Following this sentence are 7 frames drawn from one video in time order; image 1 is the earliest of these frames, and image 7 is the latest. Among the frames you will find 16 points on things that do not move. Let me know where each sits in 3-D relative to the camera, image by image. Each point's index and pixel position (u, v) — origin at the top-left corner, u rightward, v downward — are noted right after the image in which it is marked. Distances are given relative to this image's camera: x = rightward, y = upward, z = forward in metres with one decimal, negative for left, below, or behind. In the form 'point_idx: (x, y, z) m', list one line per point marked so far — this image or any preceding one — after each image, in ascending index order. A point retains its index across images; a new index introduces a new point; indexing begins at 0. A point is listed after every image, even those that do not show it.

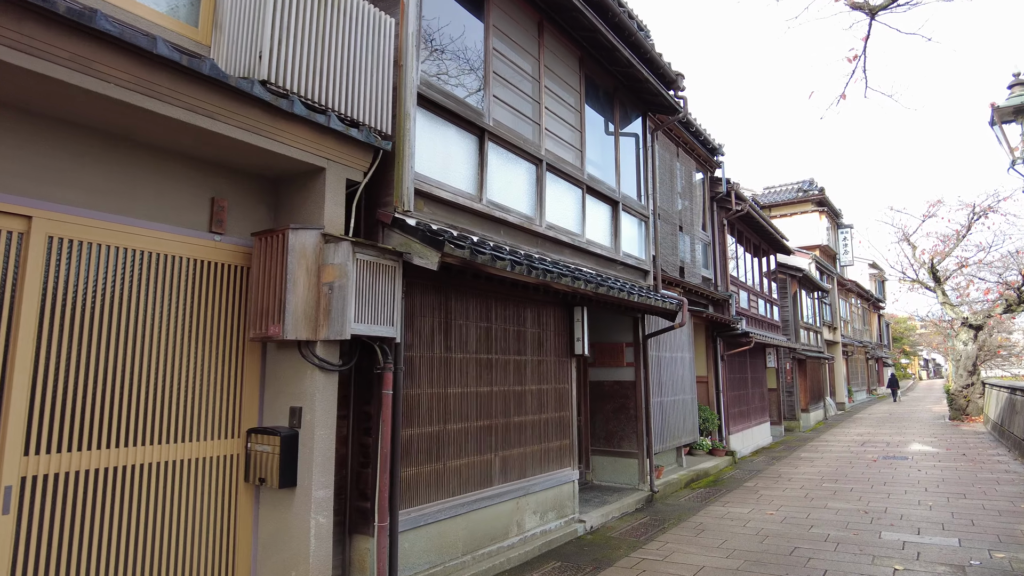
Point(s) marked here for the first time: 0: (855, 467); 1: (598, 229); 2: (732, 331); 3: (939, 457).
0: (+8.0, -4.2, +13.3) m
1: (+1.4, +1.0, +9.5) m
2: (+5.7, -1.1, +15.0) m
3: (+10.6, -4.2, +14.1) m
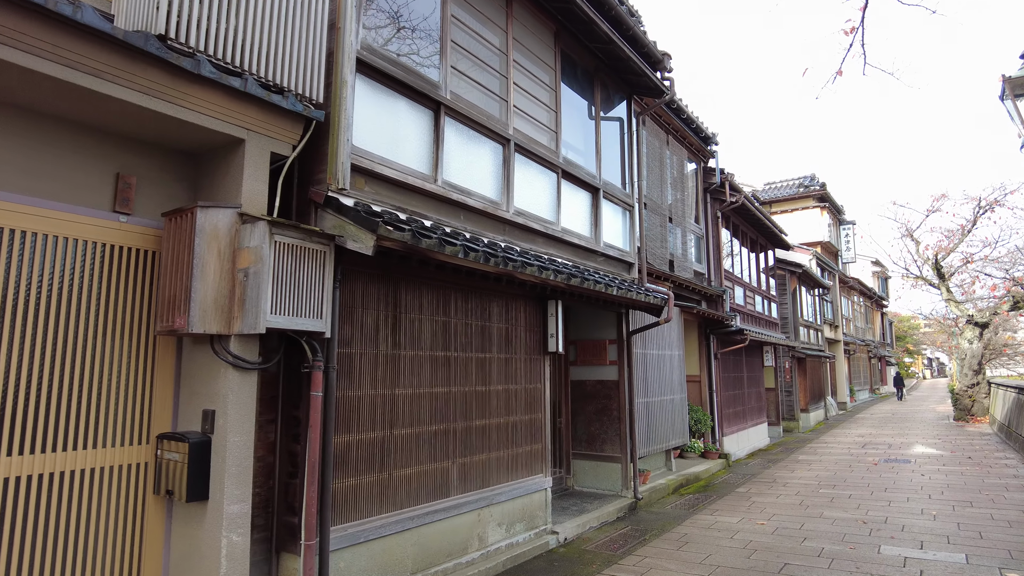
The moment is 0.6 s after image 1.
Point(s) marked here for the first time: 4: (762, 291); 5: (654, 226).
0: (+7.5, -4.1, +12.6) m
1: (+1.0, +1.1, +8.9) m
2: (+5.3, -1.0, +14.3) m
3: (+10.1, -4.1, +13.4) m
4: (+8.4, -0.1, +19.2) m
5: (+3.1, +1.3, +12.2) m
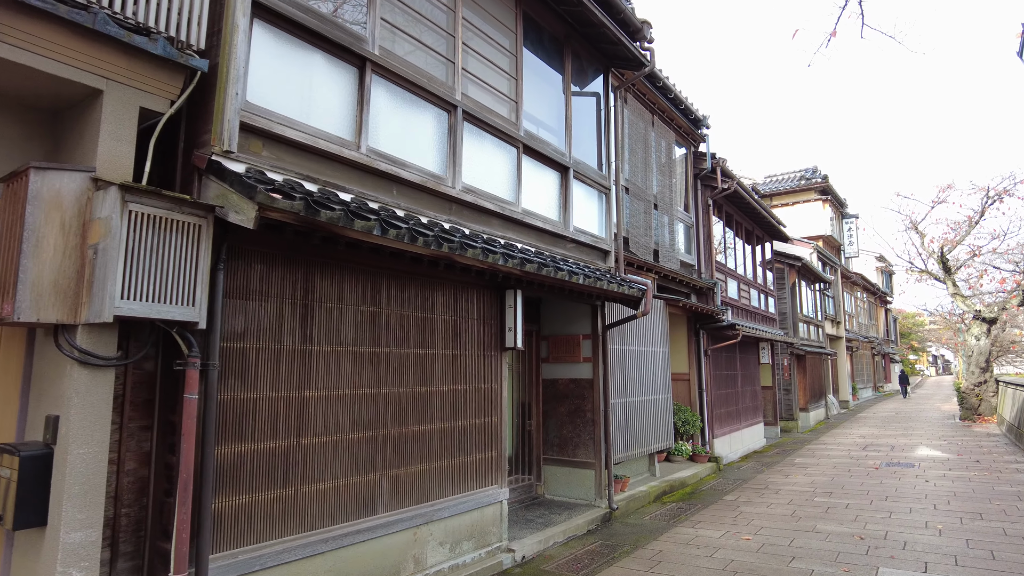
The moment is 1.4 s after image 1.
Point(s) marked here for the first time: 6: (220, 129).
0: (+7.0, -3.9, +11.8) m
1: (+0.4, +1.2, +8.0) m
2: (+4.8, -0.8, +13.4) m
3: (+9.6, -3.9, +12.5) m
4: (+7.9, +0.1, +18.3) m
5: (+2.5, +1.5, +11.3) m
6: (-2.2, +1.2, +4.4) m
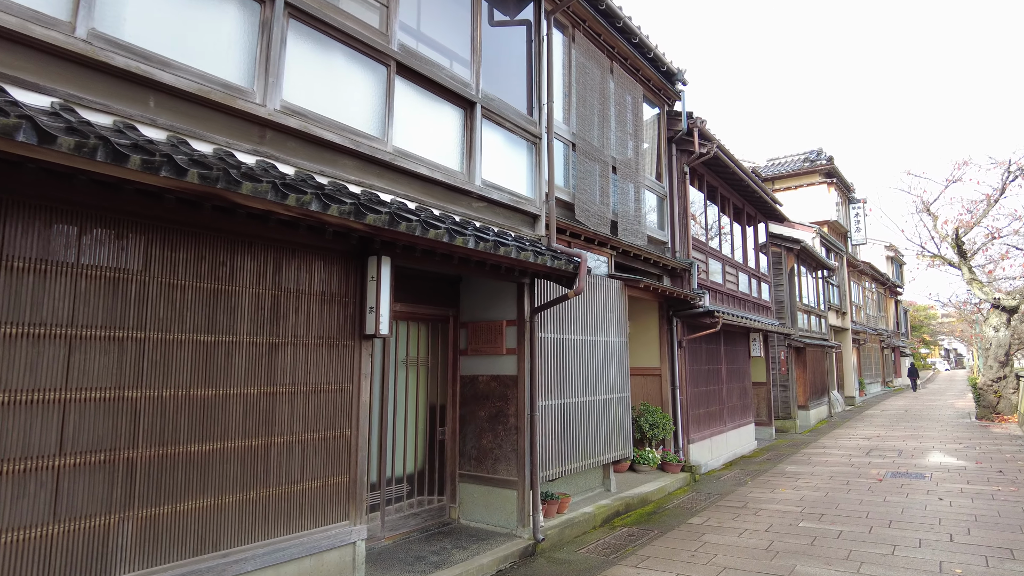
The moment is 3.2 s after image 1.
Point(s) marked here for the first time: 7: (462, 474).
0: (+5.8, -3.5, +9.8) m
1: (-0.9, +1.6, +6.1) m
2: (+3.6, -0.4, +11.5) m
3: (+8.4, -3.5, +10.6) m
4: (+6.7, +0.5, +16.3) m
5: (+1.3, +1.8, +9.4) m
6: (-3.5, +1.5, +2.5) m
7: (-0.7, -2.5, +7.7) m
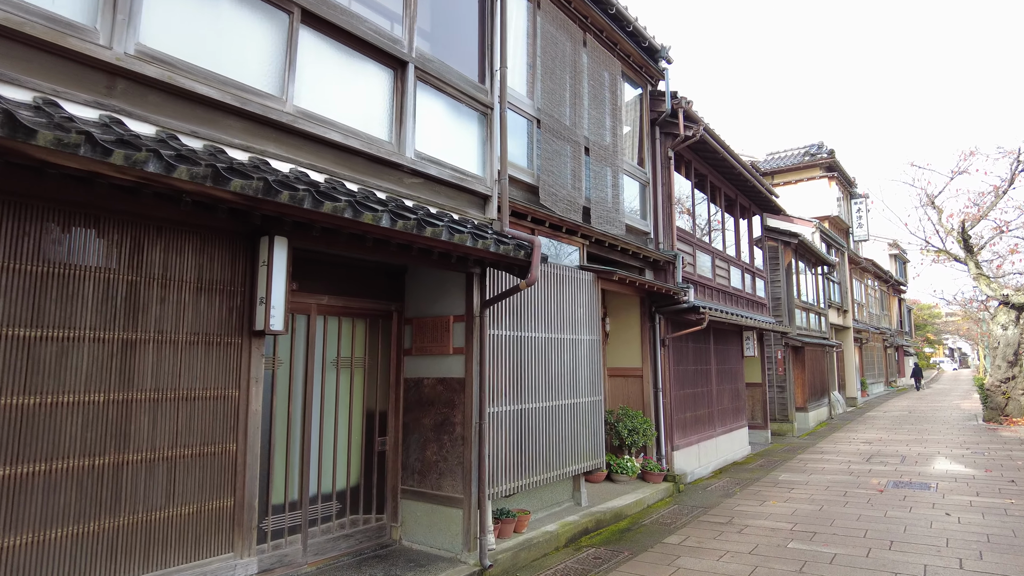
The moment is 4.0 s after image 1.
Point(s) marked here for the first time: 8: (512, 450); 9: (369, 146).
0: (+5.2, -3.4, +8.9) m
1: (-1.5, +1.7, +5.2) m
2: (+3.0, -0.3, +10.6) m
3: (+7.8, -3.3, +9.6) m
4: (+6.2, +0.7, +15.4) m
5: (+0.7, +2.0, +8.5) m
6: (-4.2, +1.6, +1.7) m
7: (-1.3, -2.4, +6.8) m
8: (0.0, -1.9, +6.9) m
9: (-1.3, +1.3, +5.3) m
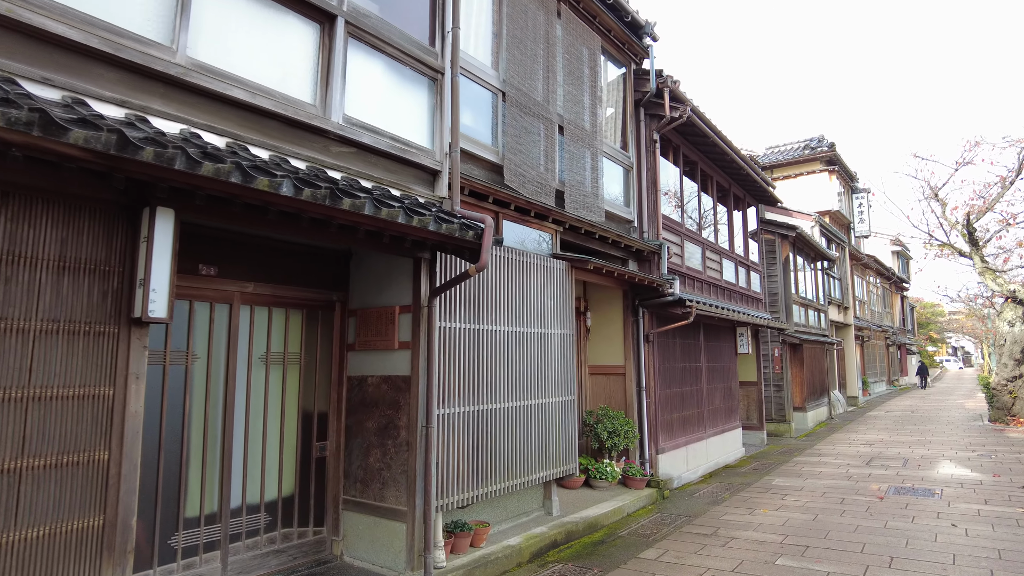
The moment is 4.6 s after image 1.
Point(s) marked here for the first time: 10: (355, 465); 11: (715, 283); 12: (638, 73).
0: (+4.8, -3.2, +8.2) m
1: (-2.0, +1.8, +4.5) m
2: (+2.5, -0.2, +9.9) m
3: (+7.4, -3.2, +8.9) m
4: (+5.7, +0.8, +14.7) m
5: (+0.2, +2.1, +7.8) m
6: (-4.7, +1.7, +1.0) m
7: (-1.7, -2.3, +6.1) m
8: (-0.5, -1.8, +6.2) m
9: (-1.8, +1.4, +4.6) m
10: (-1.6, -1.9, +6.1) m
11: (+4.6, +0.1, +13.0) m
12: (+2.4, +4.0, +10.7) m
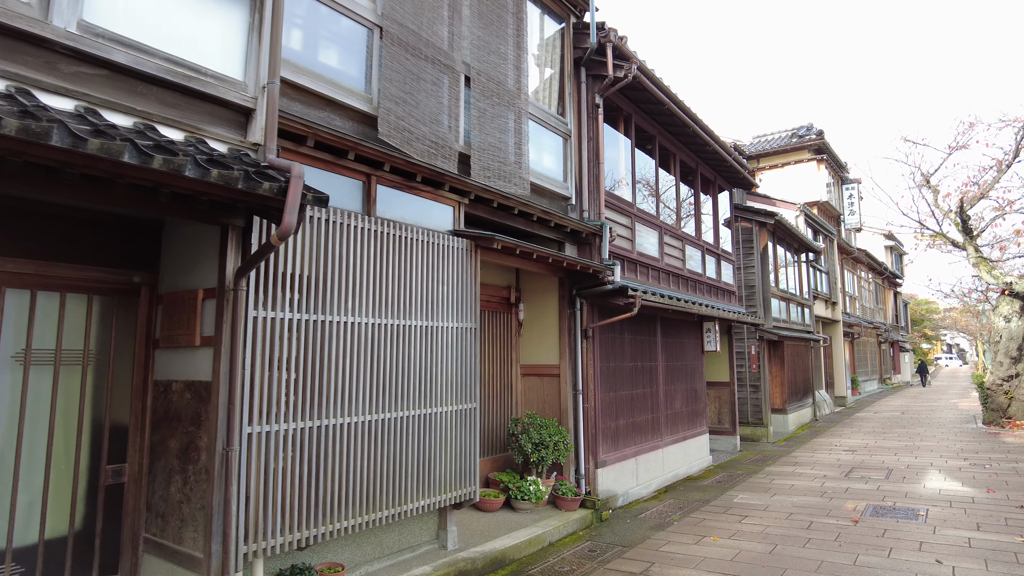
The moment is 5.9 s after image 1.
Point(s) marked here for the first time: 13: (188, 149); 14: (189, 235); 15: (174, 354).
0: (+3.5, -3.0, +6.8) m
1: (-3.2, +2.0, +3.1) m
2: (+1.3, 0.0, +8.5) m
3: (+6.1, -3.0, +7.6) m
4: (+4.5, +1.0, +13.3) m
5: (-1.0, +2.3, +6.4) m
6: (-5.9, +1.9, -0.4) m
7: (-3.0, -2.1, +4.7) m
8: (-1.7, -1.6, +4.8) m
9: (-3.0, +1.6, +3.1) m
10: (-2.9, -1.7, +4.7) m
11: (+3.4, +0.3, +11.6) m
12: (+1.1, +4.2, +9.3) m
13: (-2.0, +0.9, +4.0) m
14: (-2.6, +0.4, +4.7) m
15: (-2.7, -0.5, +4.7) m
